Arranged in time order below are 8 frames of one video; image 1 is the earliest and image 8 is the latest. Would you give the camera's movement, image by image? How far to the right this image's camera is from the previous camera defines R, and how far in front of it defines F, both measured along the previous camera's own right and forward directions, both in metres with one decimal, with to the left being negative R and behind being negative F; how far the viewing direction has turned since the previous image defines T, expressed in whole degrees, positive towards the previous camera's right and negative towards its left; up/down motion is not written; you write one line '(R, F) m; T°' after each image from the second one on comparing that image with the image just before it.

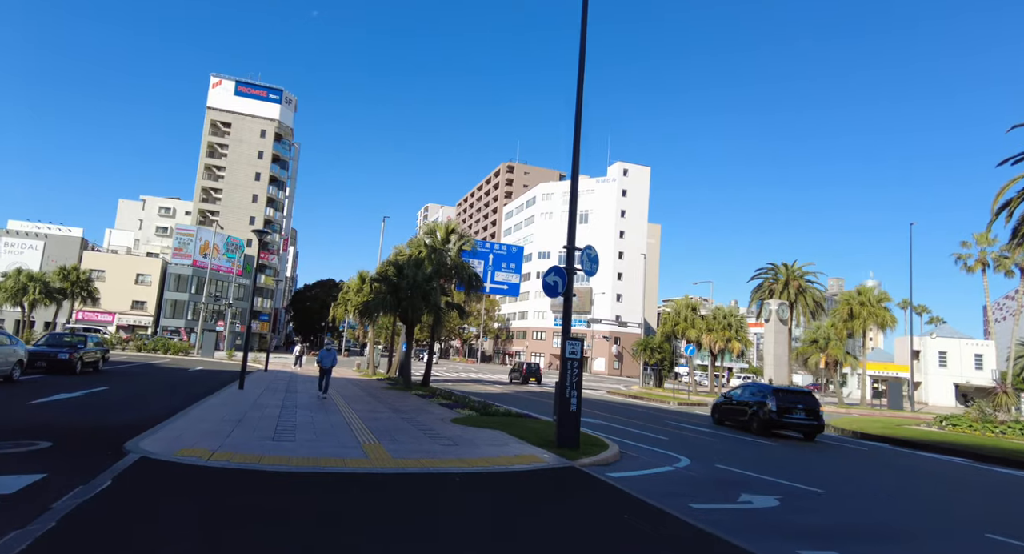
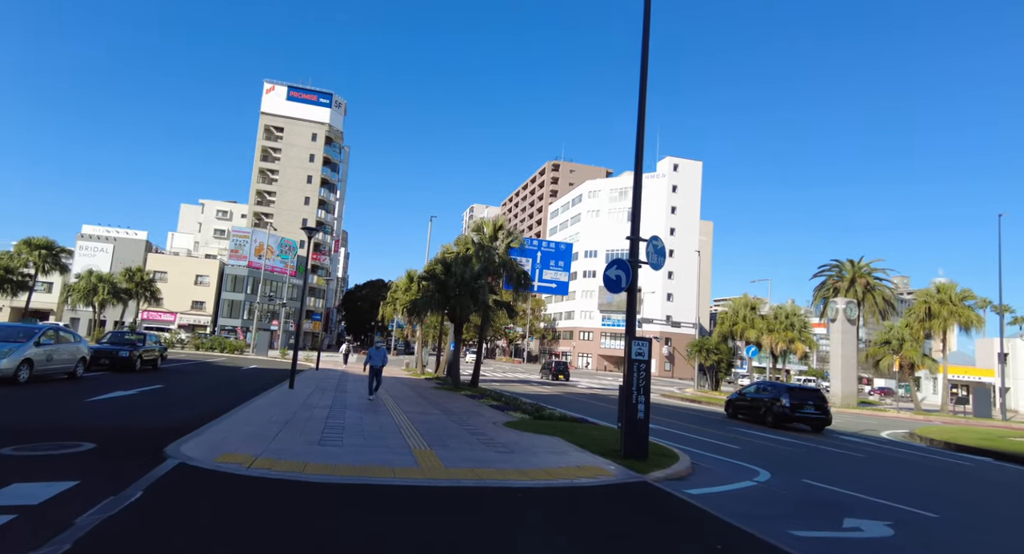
(-0.2, +0.7) m; -5°
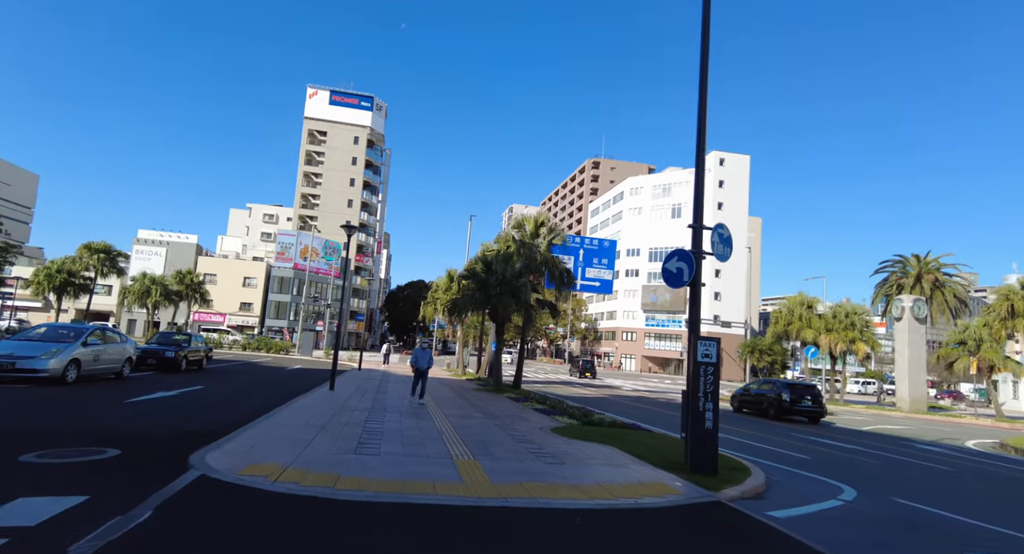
(-0.1, +0.8) m; -4°
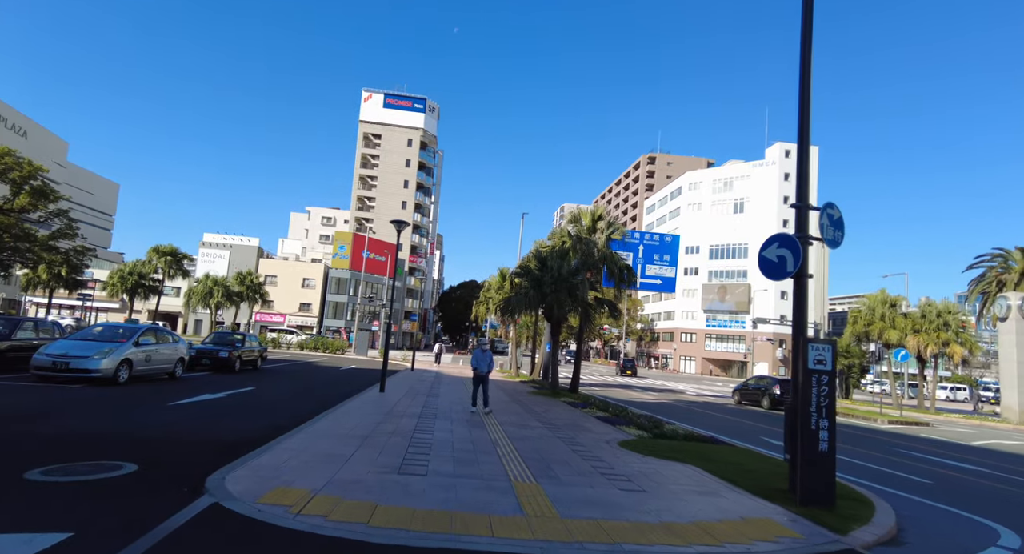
(-0.2, +1.1) m; -5°
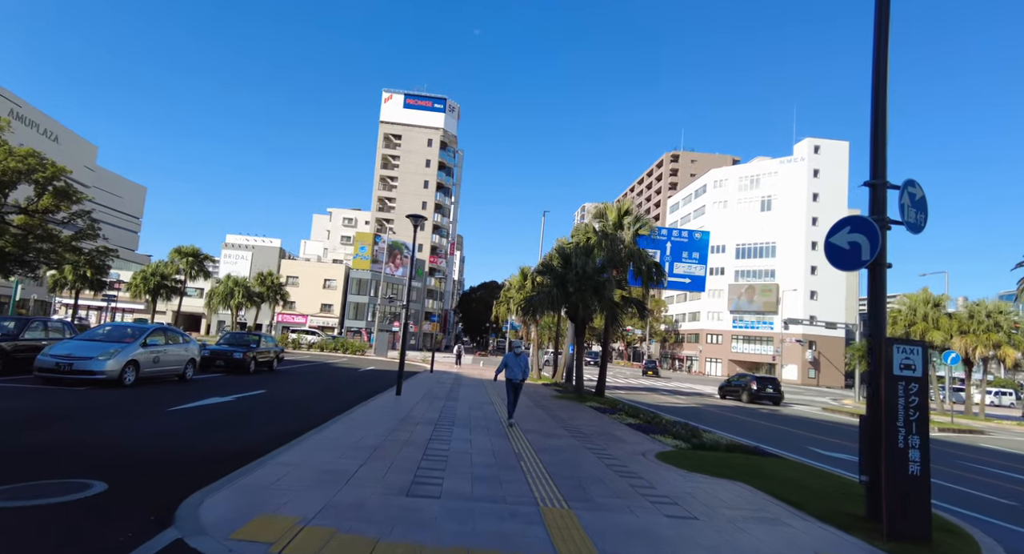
(-0.1, +0.9) m; -2°
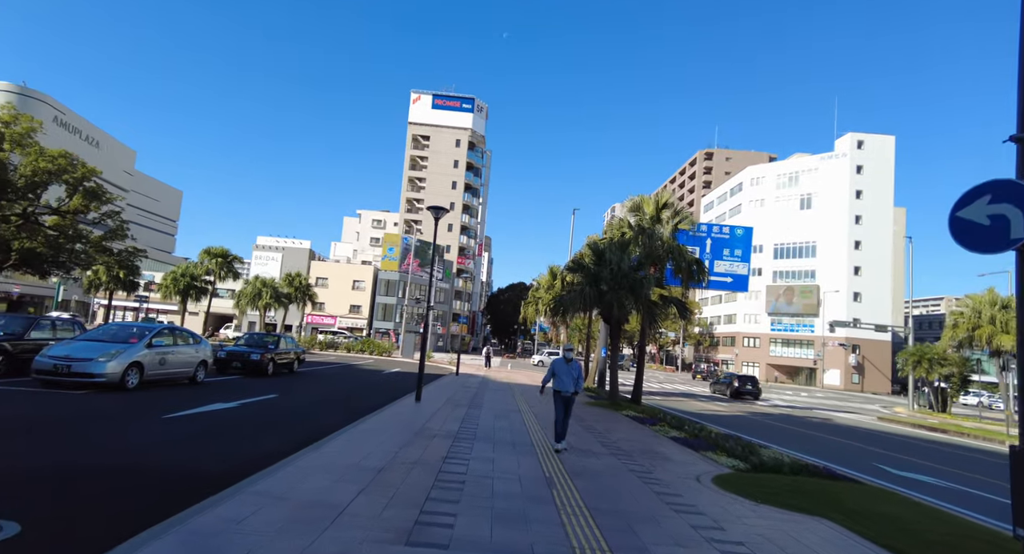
(0.0, +1.3) m; -3°
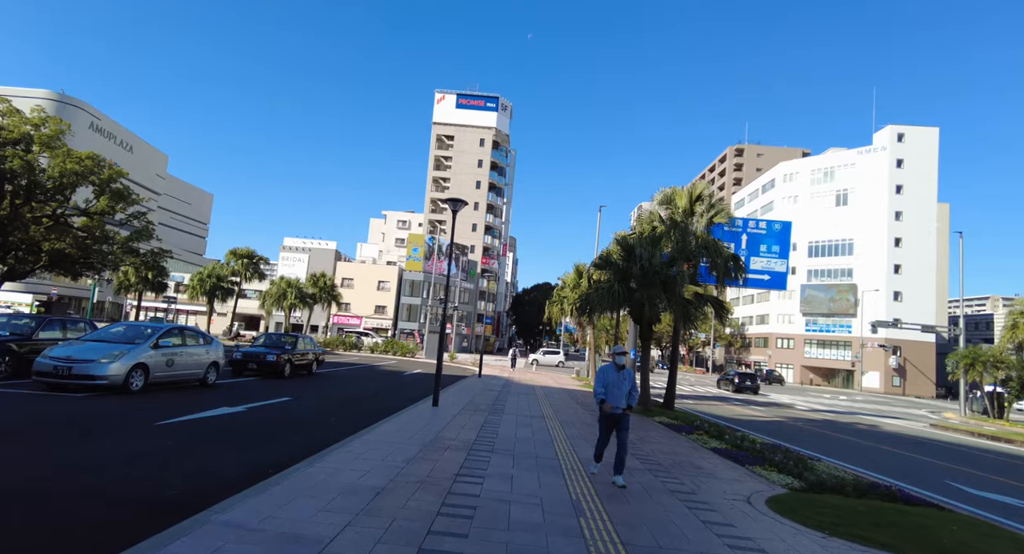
(+0.1, +0.9) m; -3°
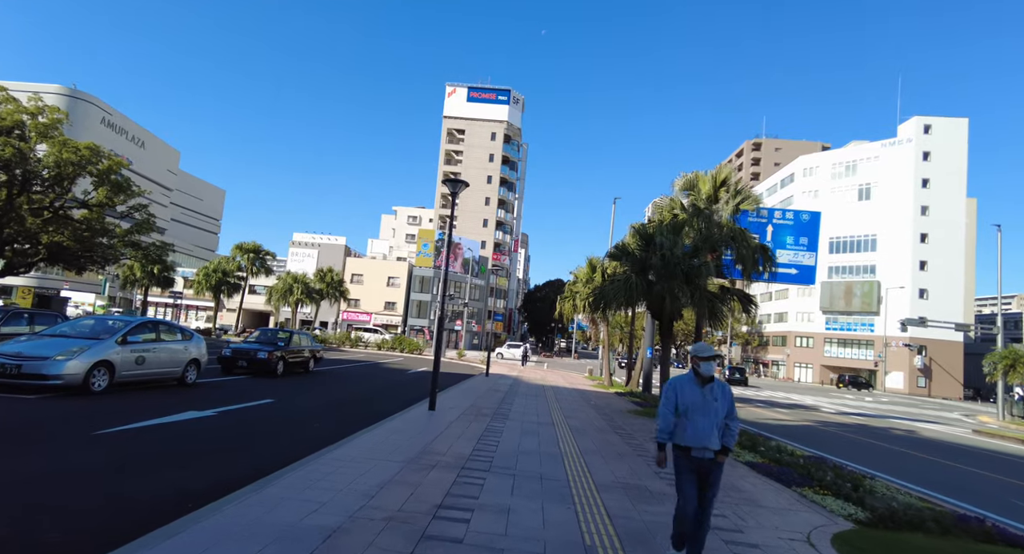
(+0.1, +1.4) m; -1°
